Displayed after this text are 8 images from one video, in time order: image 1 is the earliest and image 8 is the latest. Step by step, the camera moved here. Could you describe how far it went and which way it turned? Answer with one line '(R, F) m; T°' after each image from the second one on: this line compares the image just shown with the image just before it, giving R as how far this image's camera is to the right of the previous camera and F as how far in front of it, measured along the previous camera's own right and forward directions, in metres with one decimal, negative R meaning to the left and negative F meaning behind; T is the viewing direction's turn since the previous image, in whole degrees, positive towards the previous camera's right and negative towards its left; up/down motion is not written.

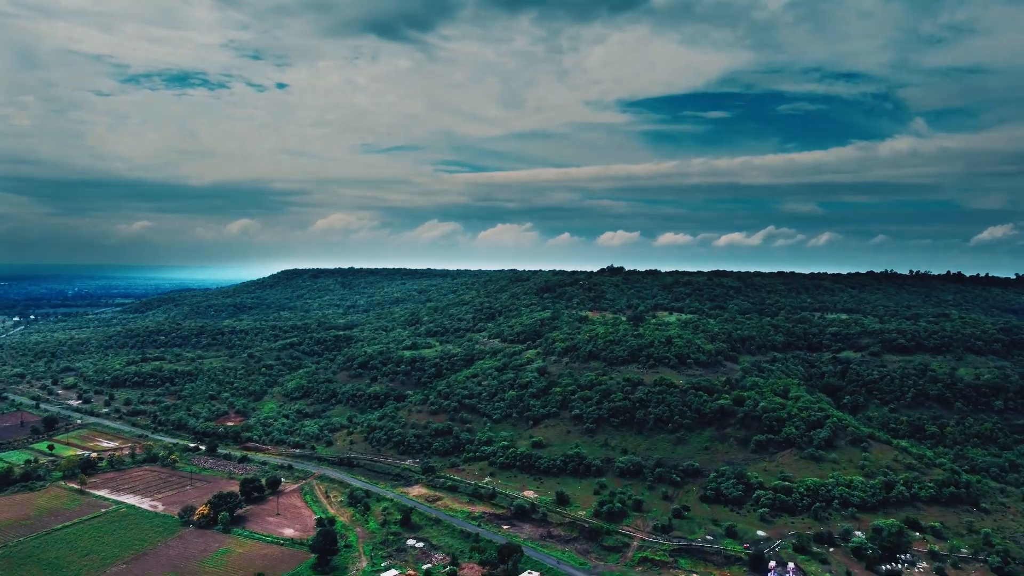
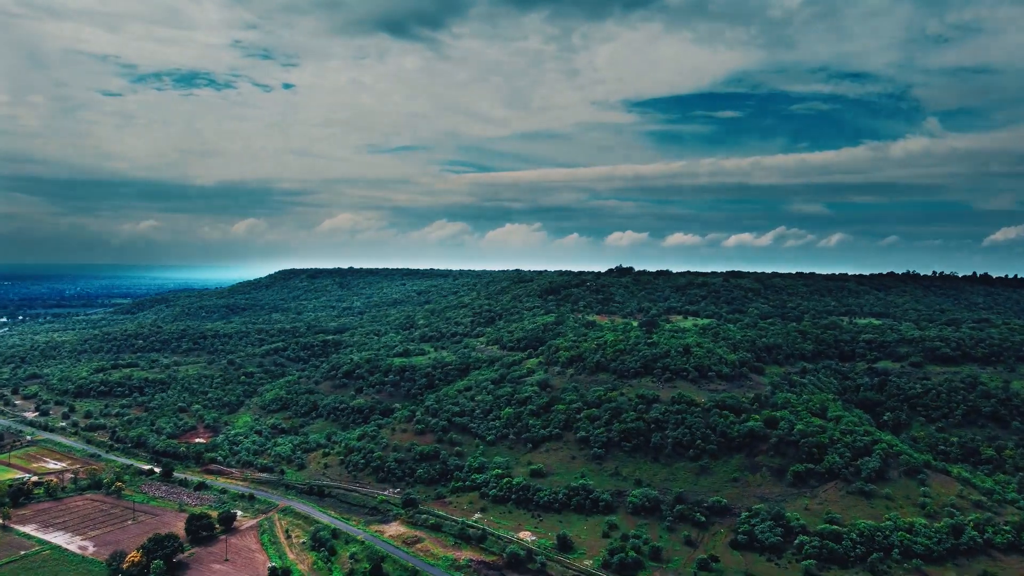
(+1.1, +11.3) m; -1°
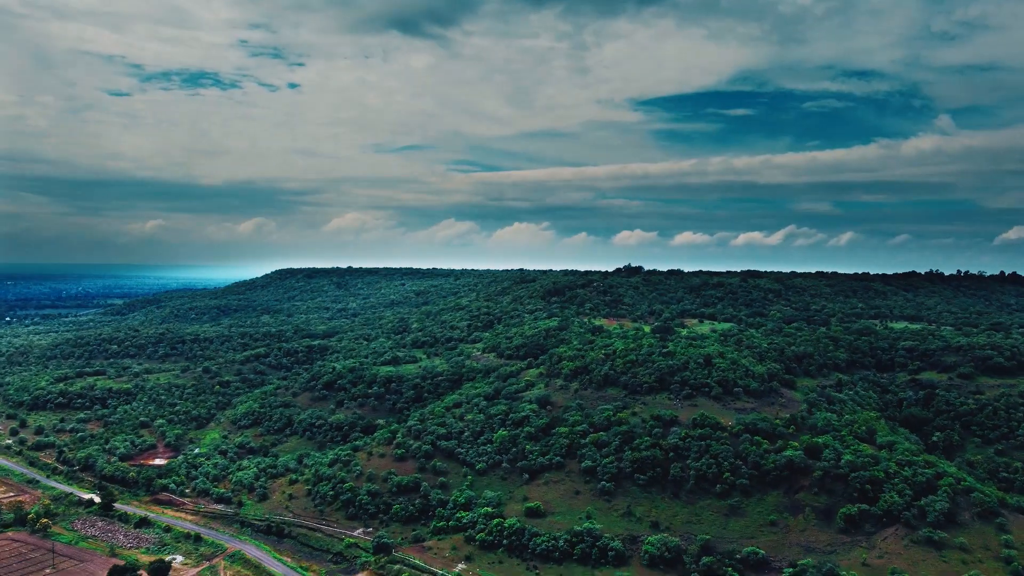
(+1.3, +11.2) m; -1°
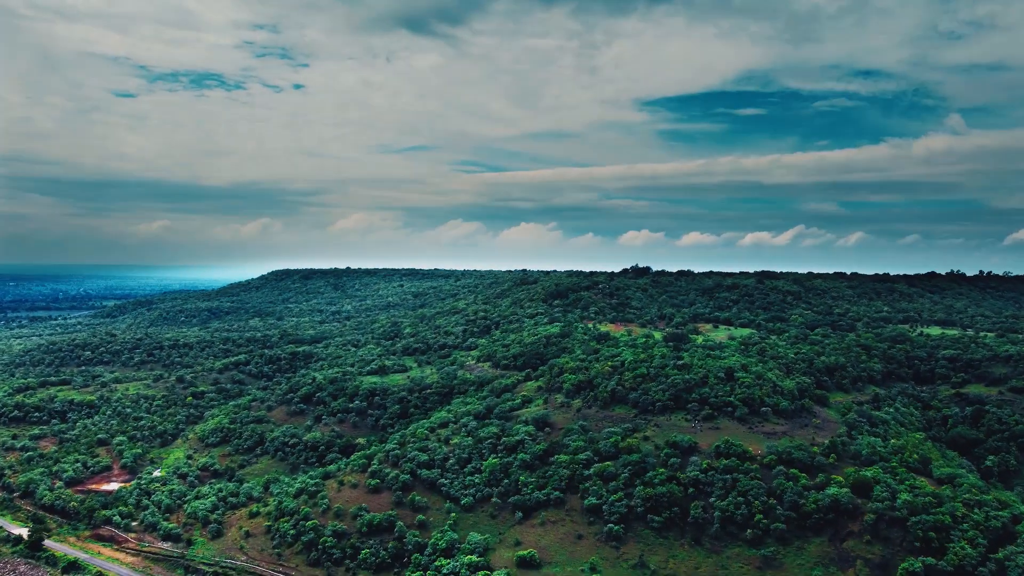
(+1.2, +9.6) m; 0°
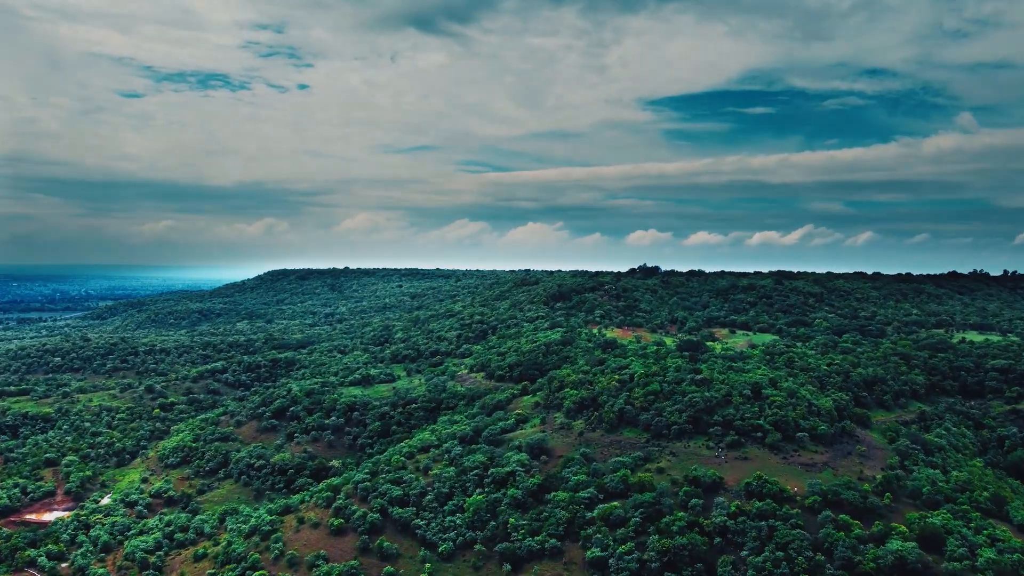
(+1.2, +9.5) m; 0°
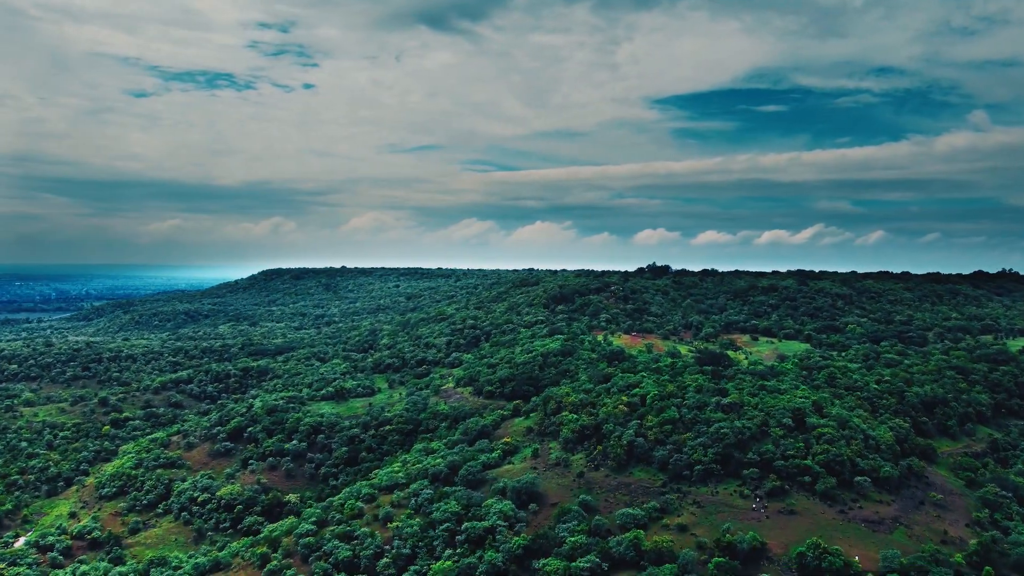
(+1.6, +11.3) m; -1°
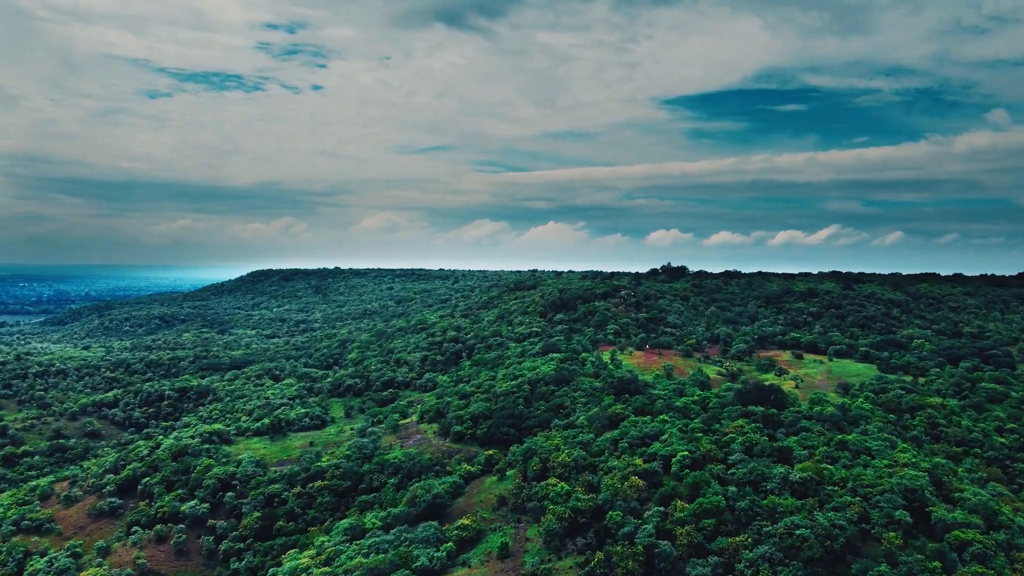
(+2.6, +17.5) m; -1°
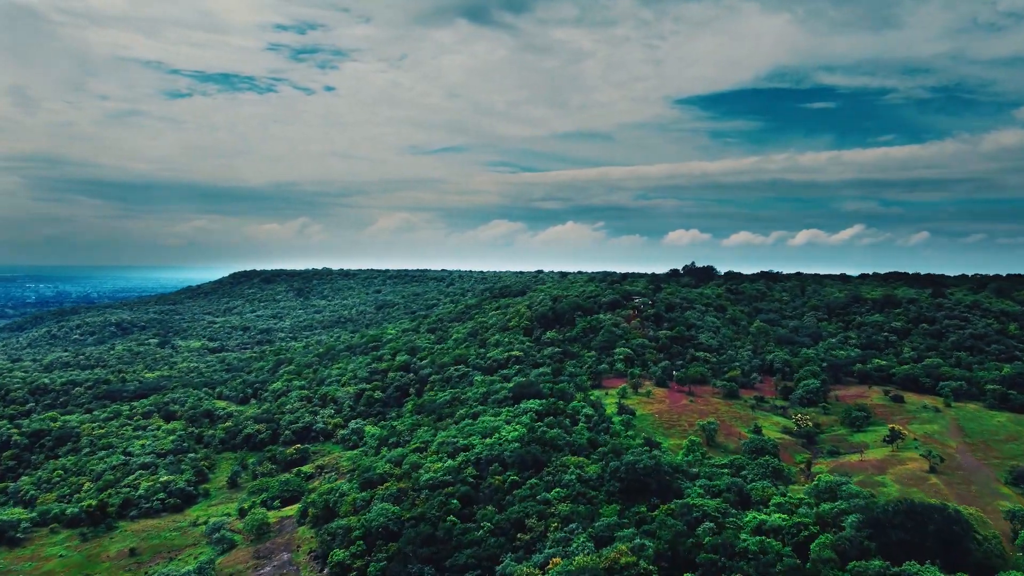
(+3.9, +24.0) m; -1°
